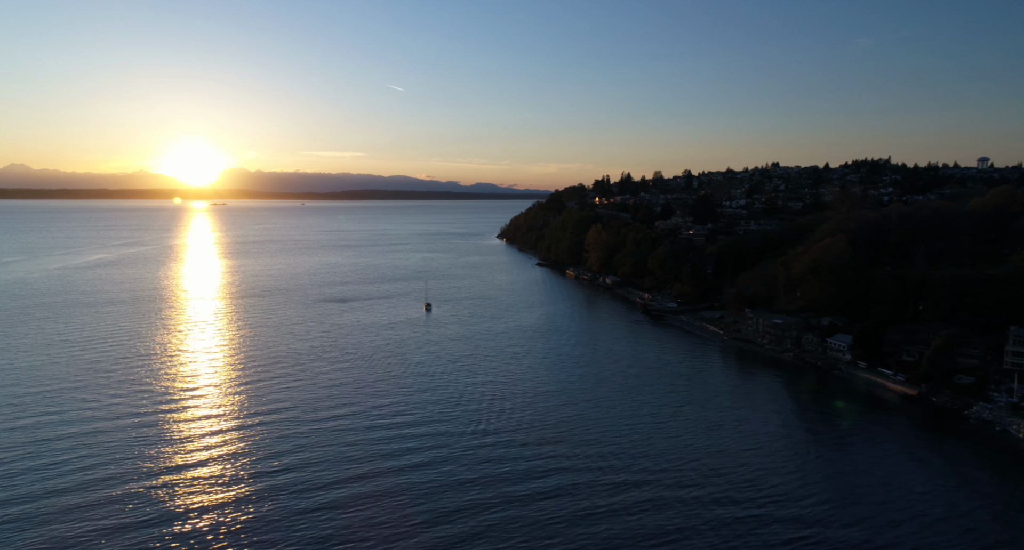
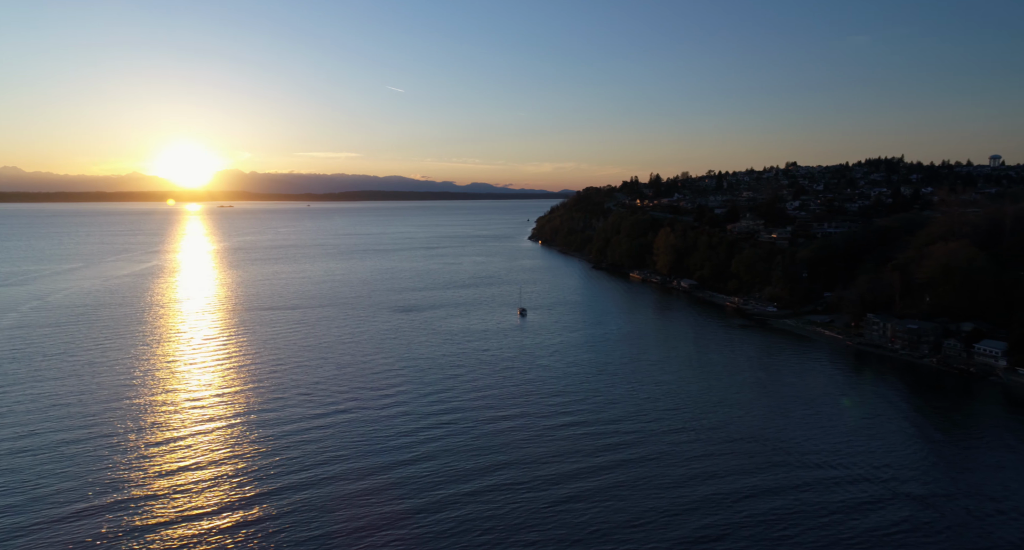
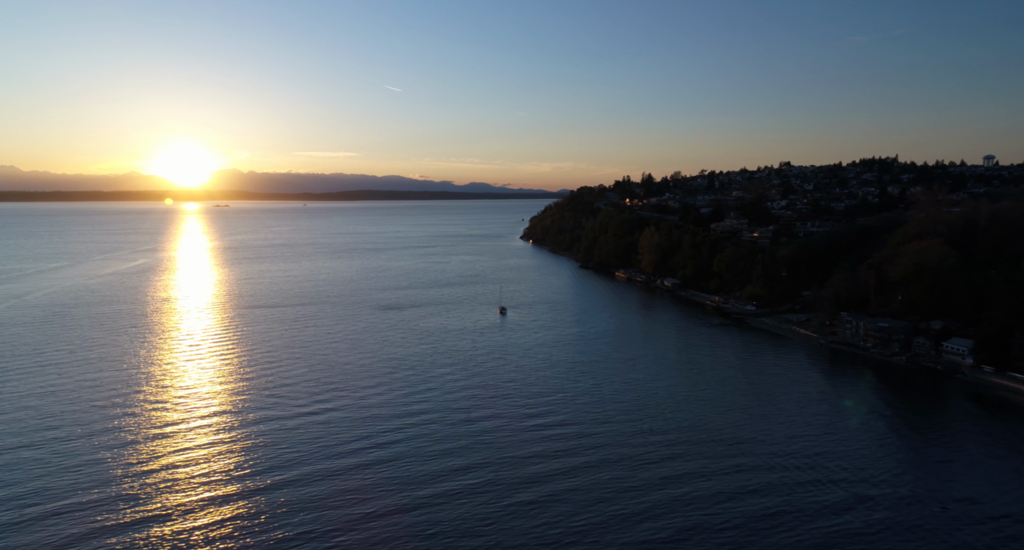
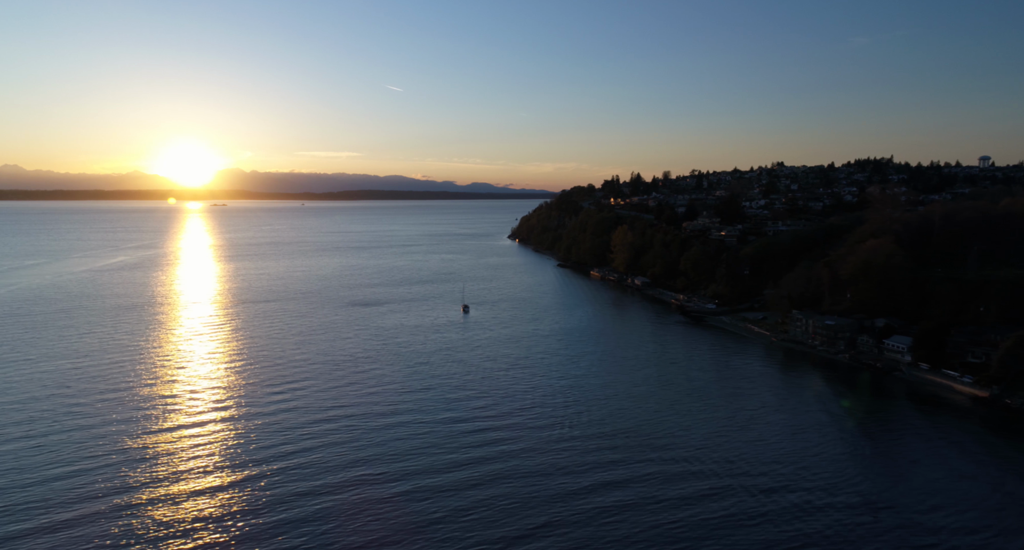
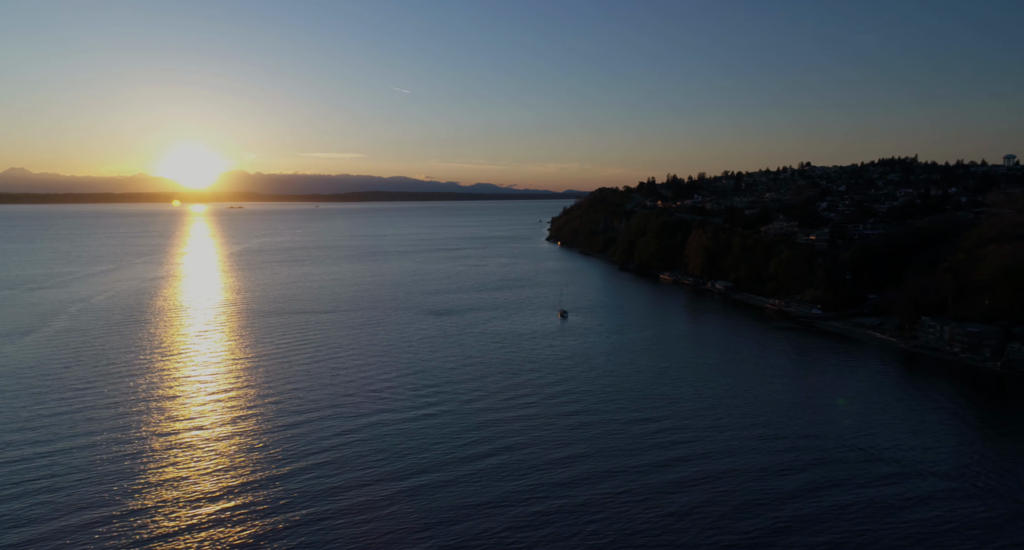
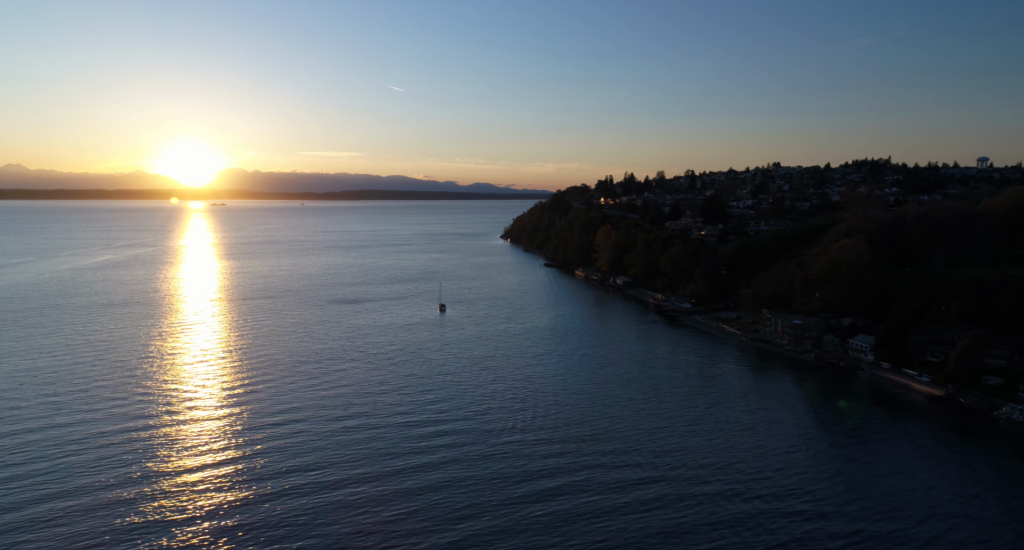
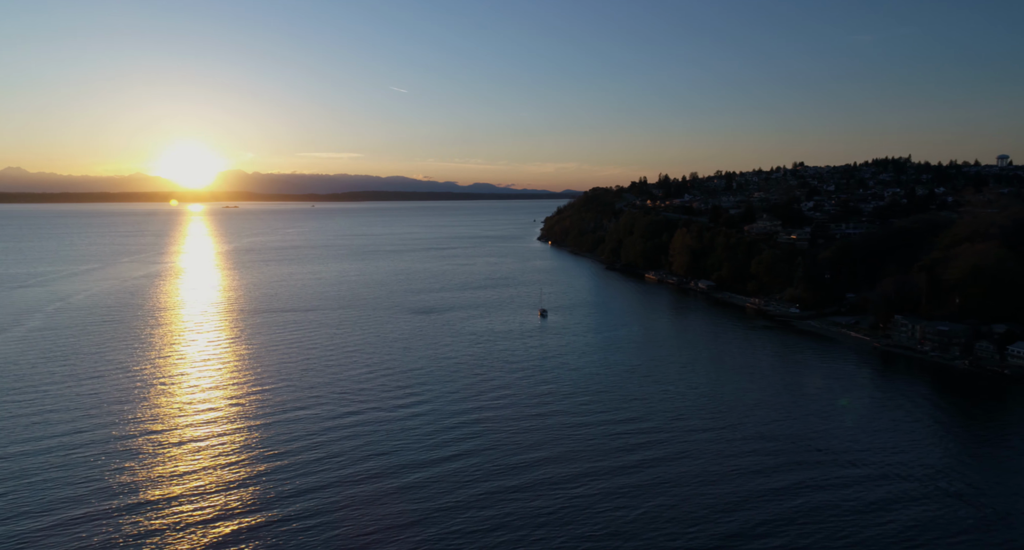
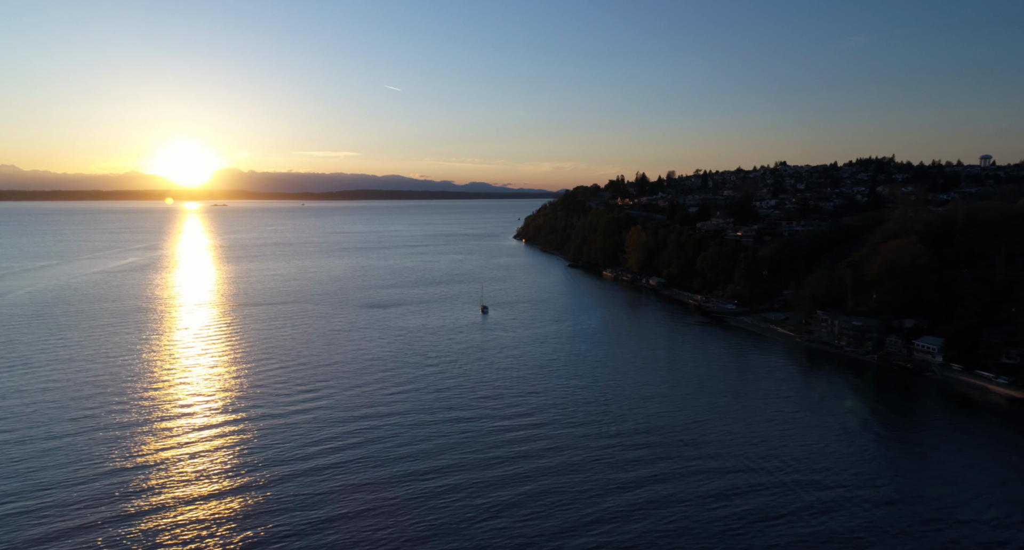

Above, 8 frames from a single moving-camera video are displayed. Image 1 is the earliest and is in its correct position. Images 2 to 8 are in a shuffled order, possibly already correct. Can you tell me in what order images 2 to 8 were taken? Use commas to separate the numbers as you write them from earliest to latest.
6, 4, 8, 3, 2, 7, 5
